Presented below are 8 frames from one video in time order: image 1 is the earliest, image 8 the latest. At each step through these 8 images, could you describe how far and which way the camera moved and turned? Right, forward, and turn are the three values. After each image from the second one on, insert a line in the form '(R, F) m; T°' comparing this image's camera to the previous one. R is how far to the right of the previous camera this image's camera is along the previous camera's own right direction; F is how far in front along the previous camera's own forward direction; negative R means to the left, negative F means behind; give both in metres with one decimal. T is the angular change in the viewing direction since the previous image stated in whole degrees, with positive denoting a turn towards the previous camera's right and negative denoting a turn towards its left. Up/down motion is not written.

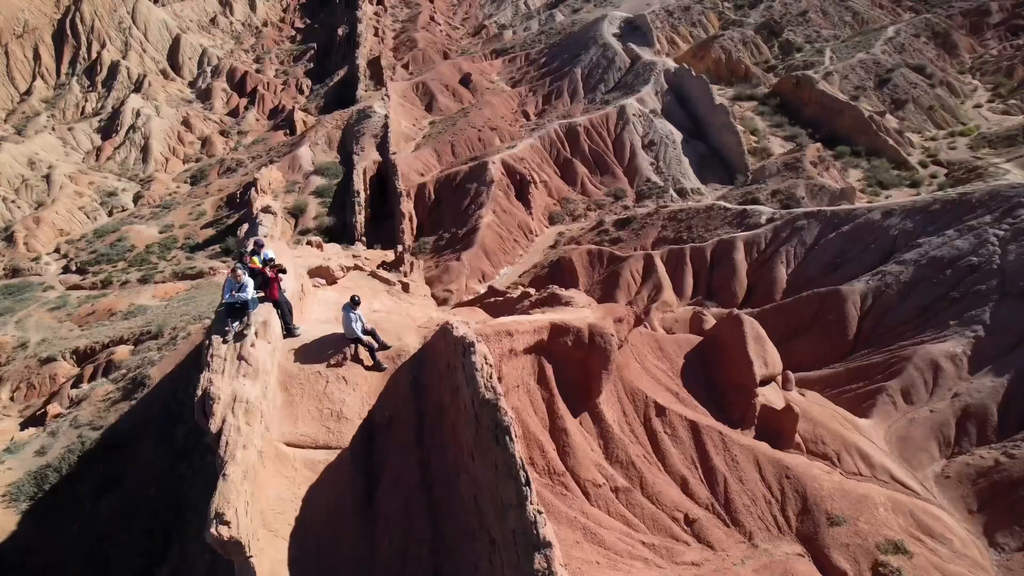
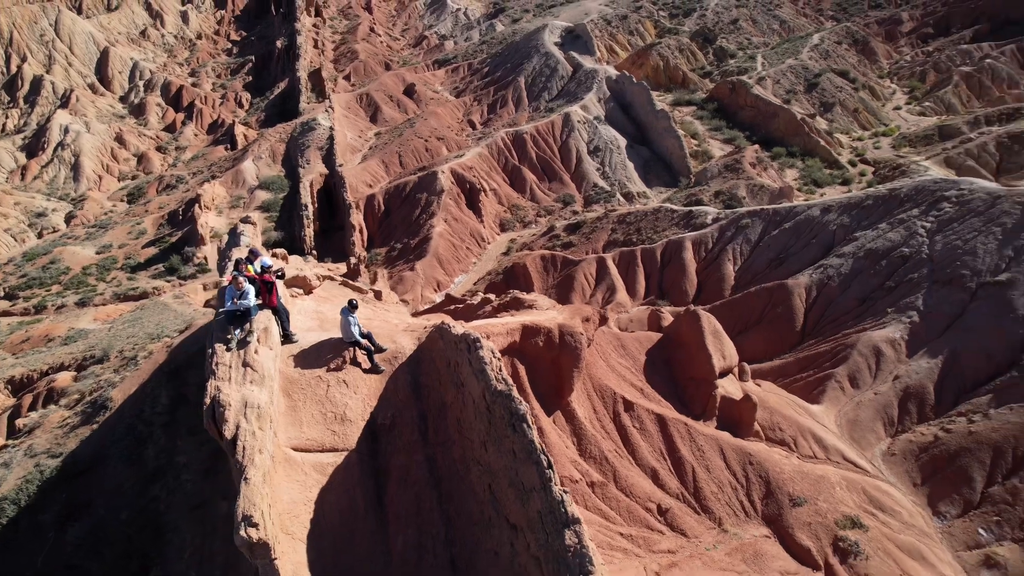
(-0.4, -0.2) m; +5°
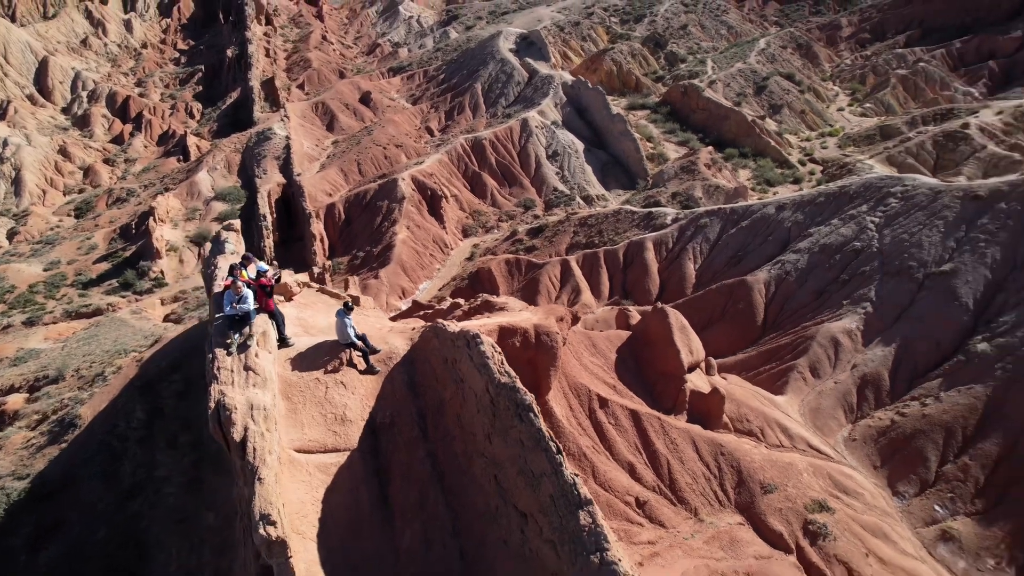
(-0.3, -0.1) m; +4°
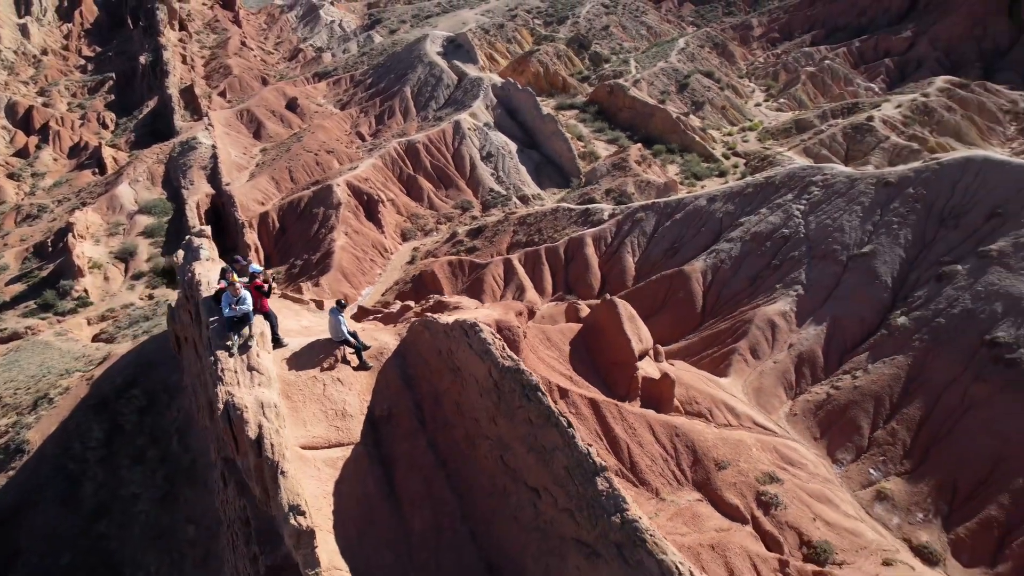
(-0.5, -0.2) m; +6°
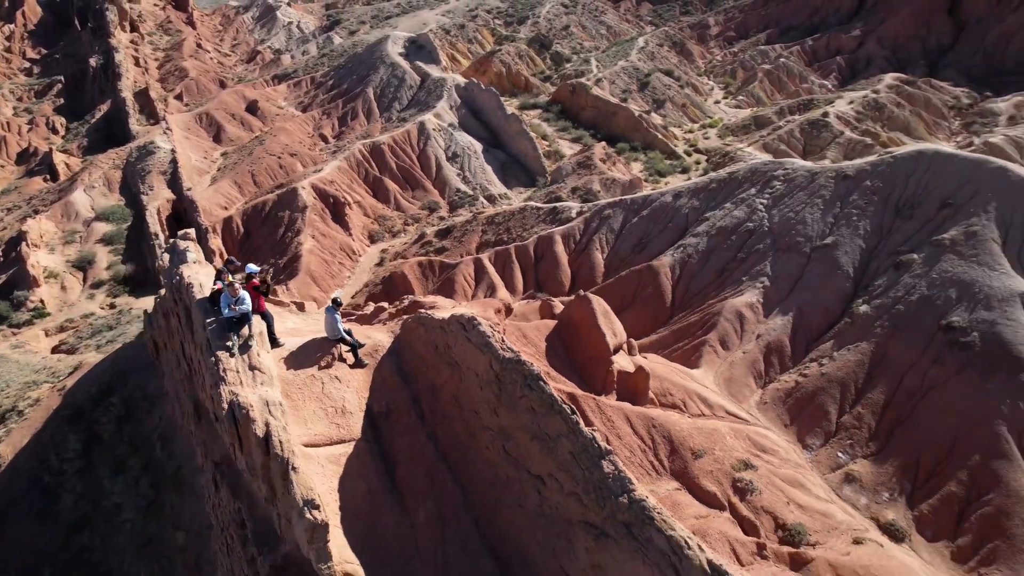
(-0.2, -0.1) m; +3°
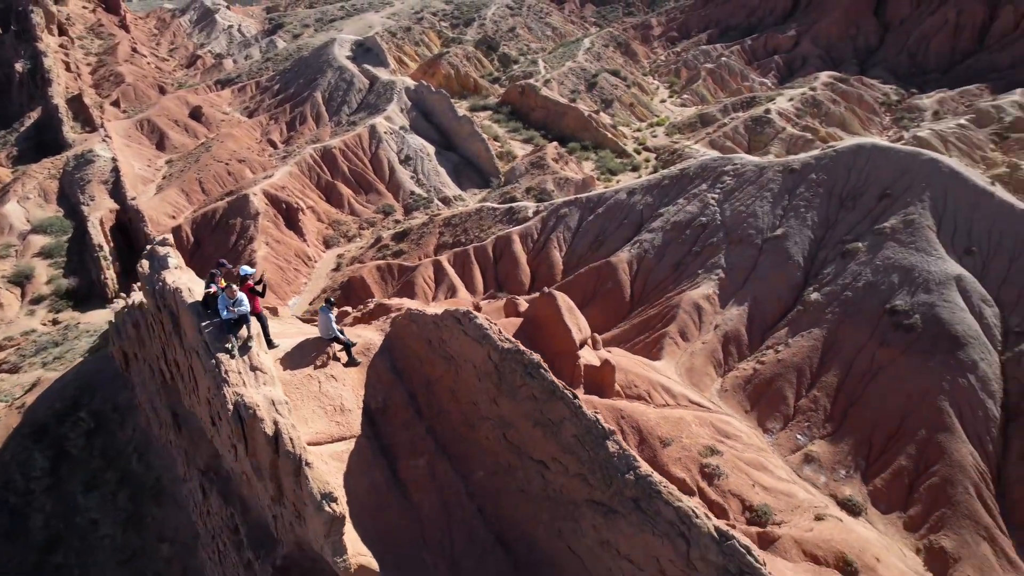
(-0.3, -0.1) m; +4°
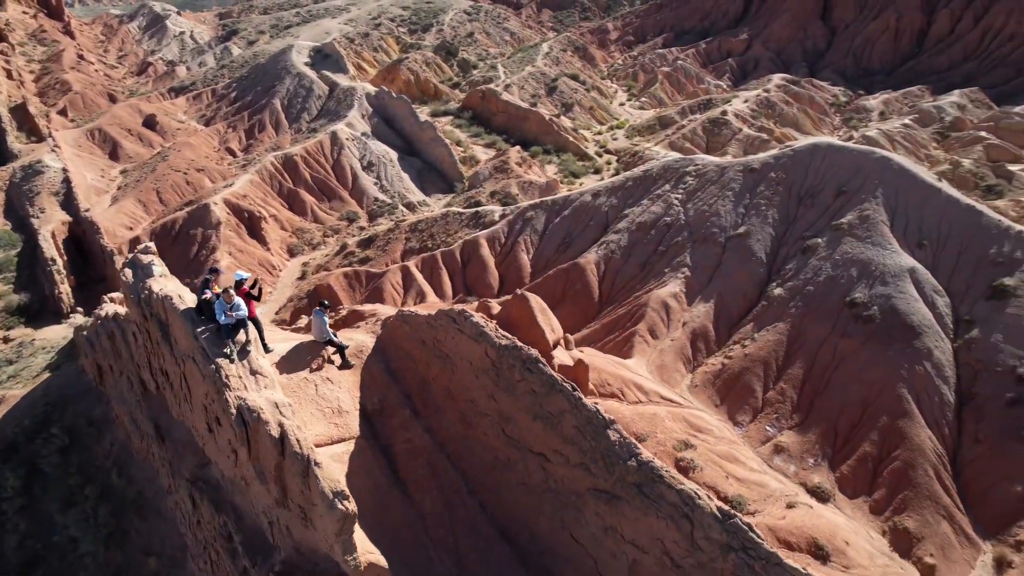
(-0.3, -0.1) m; +3°
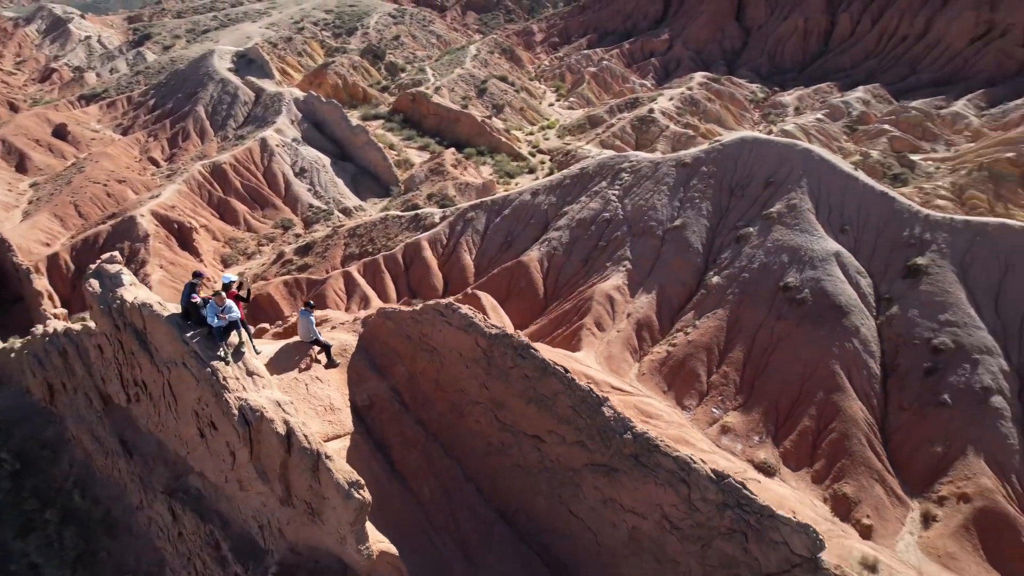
(-0.4, -0.2) m; +6°
